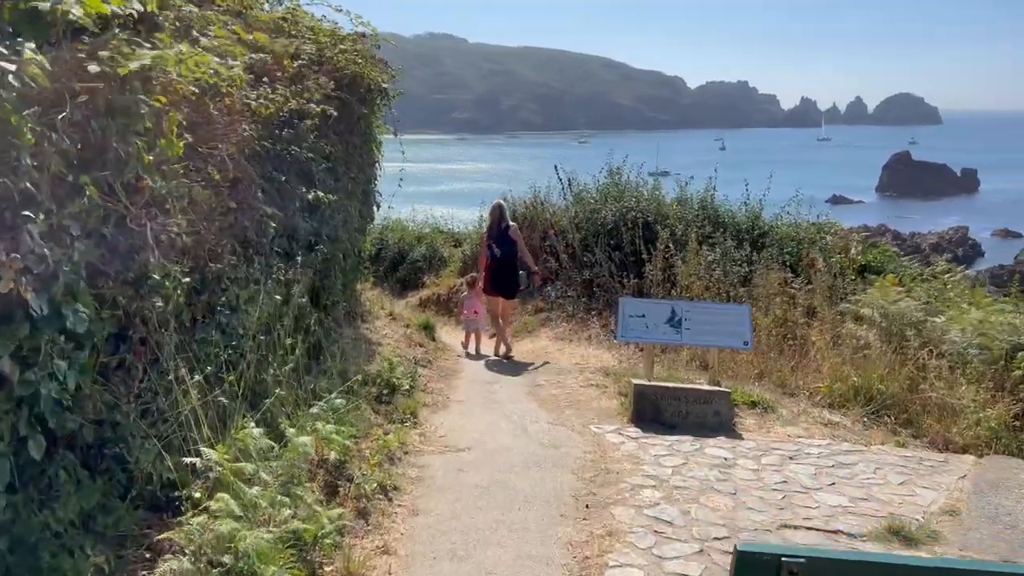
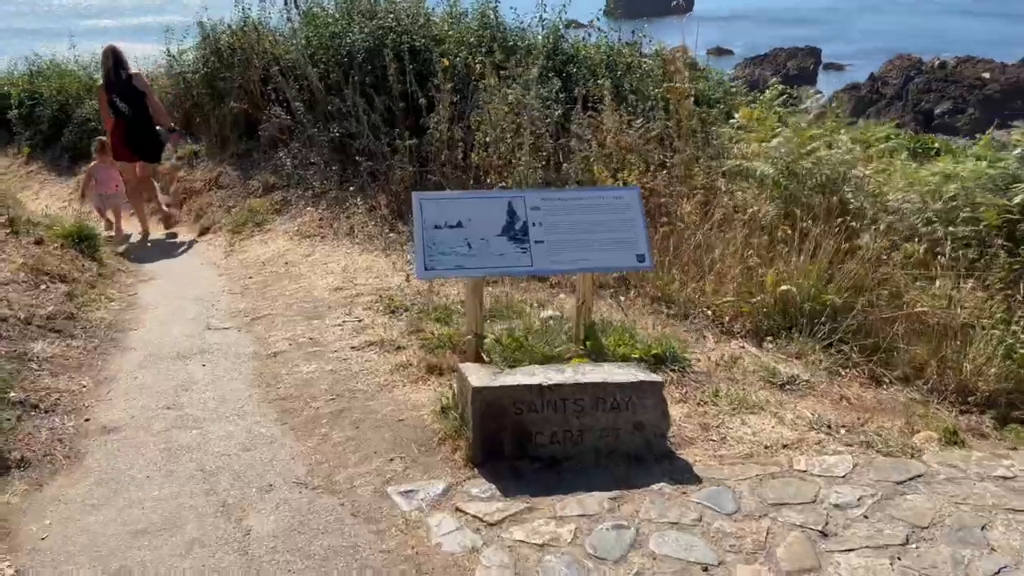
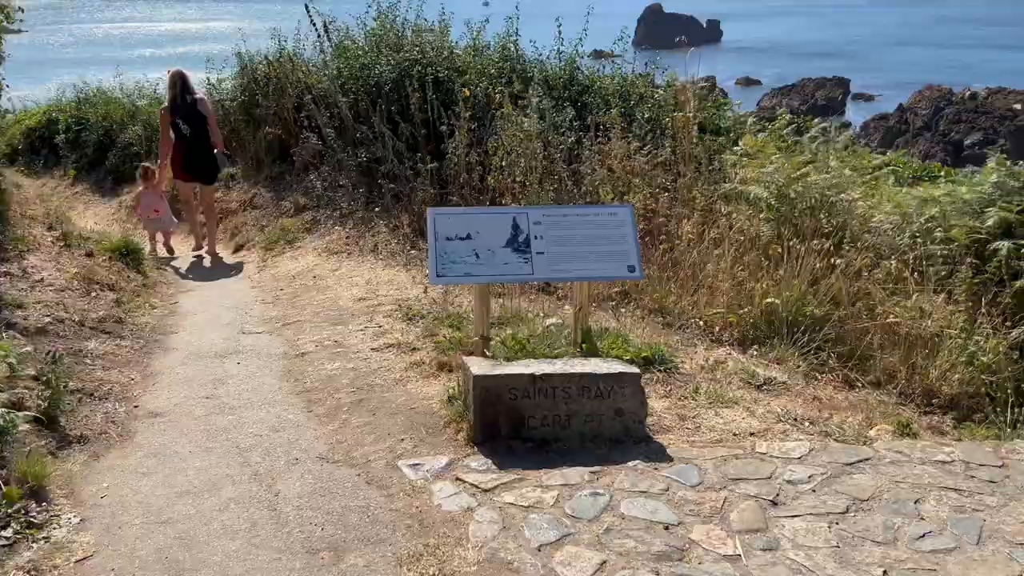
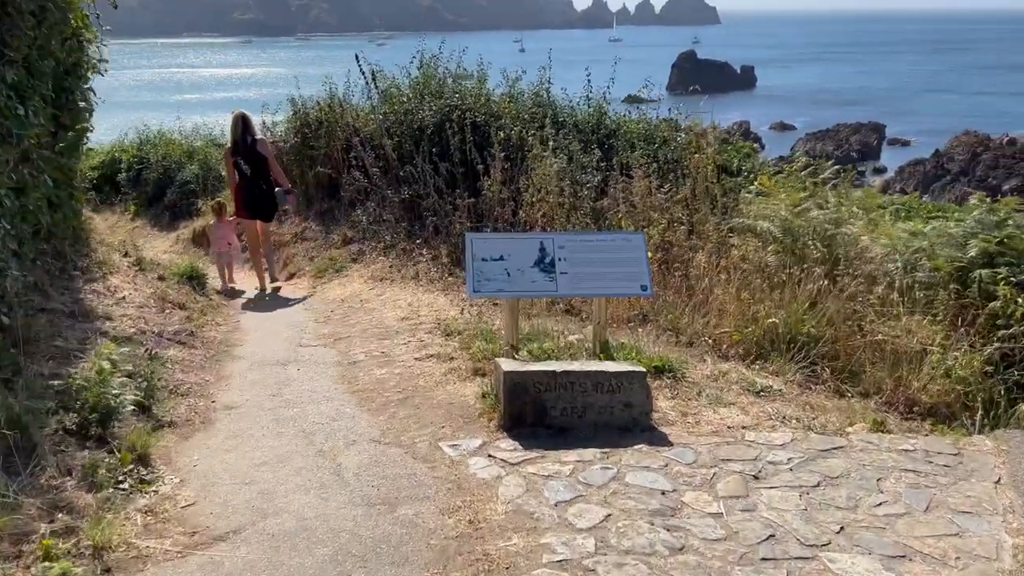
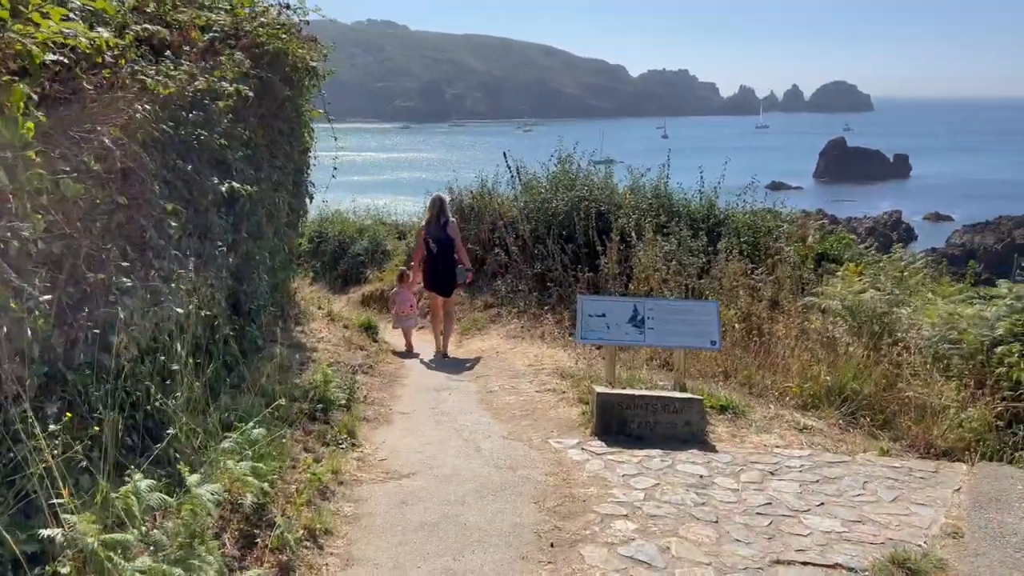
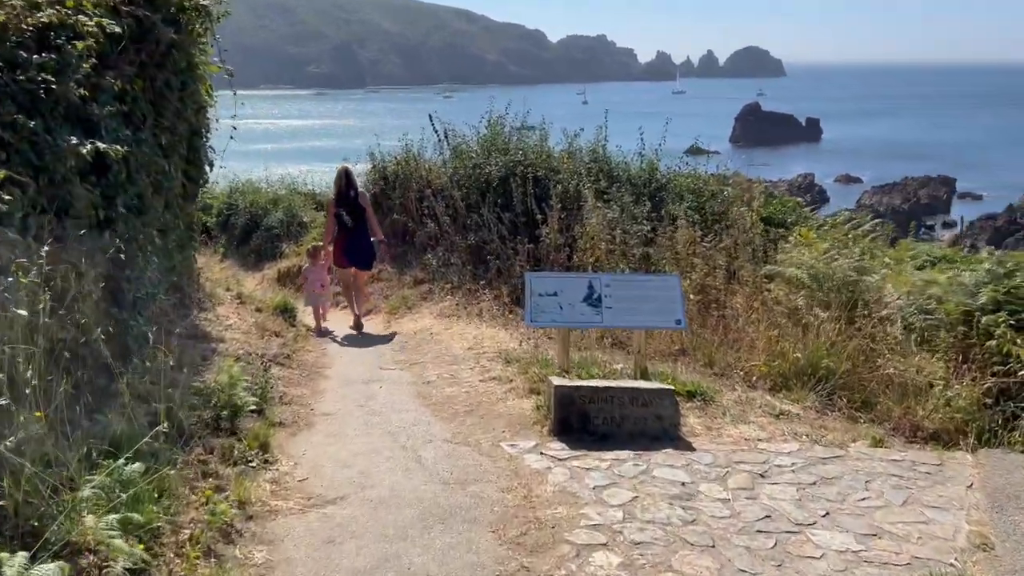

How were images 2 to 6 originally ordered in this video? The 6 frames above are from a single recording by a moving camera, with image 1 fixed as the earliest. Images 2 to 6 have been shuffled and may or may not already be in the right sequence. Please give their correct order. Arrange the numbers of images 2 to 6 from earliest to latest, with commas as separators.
5, 6, 4, 3, 2
